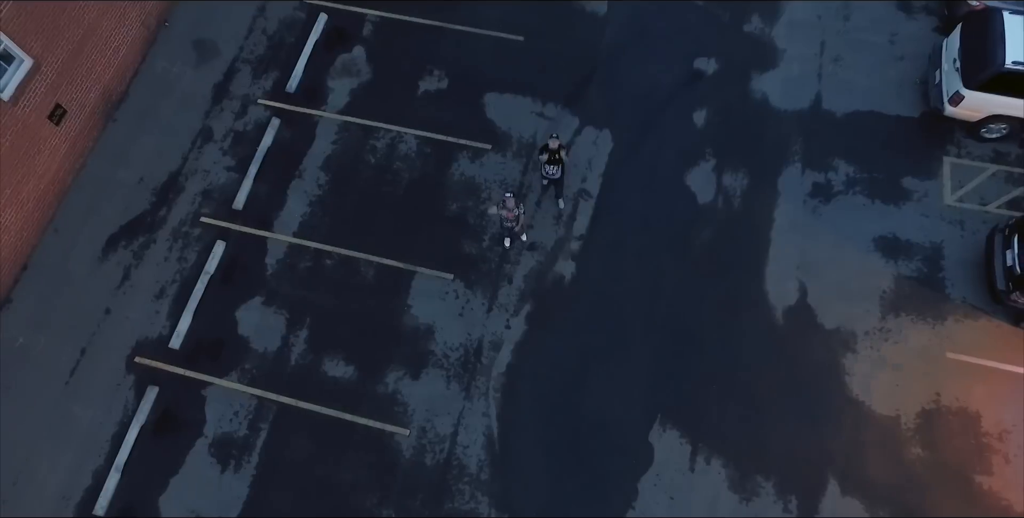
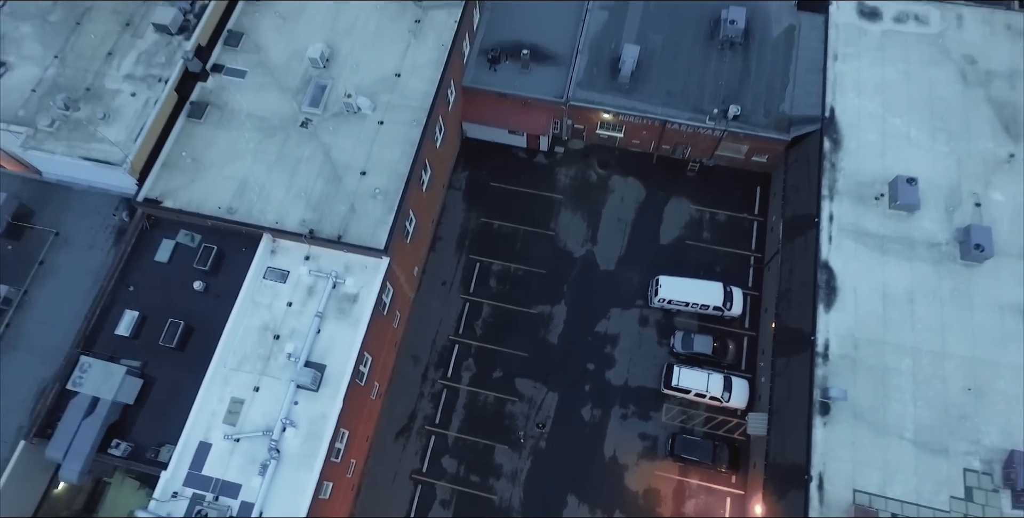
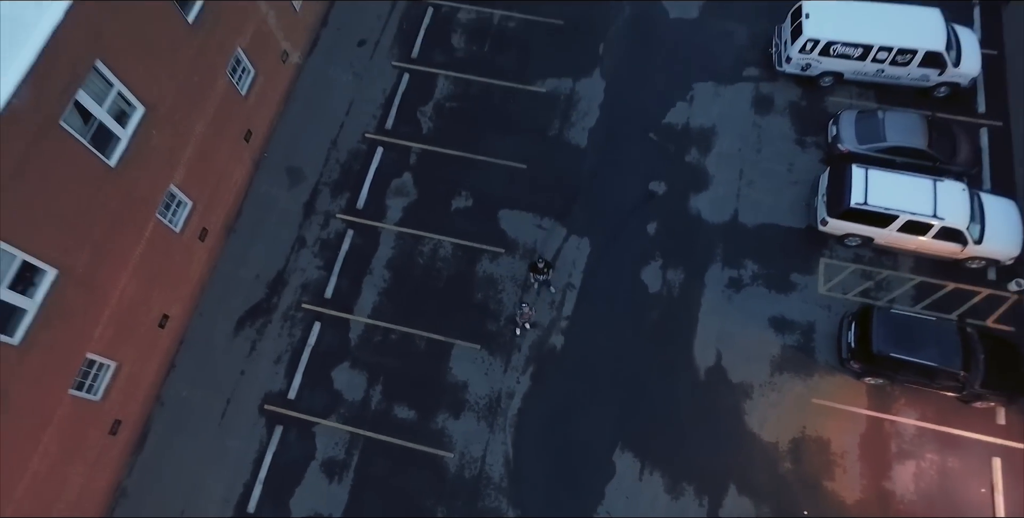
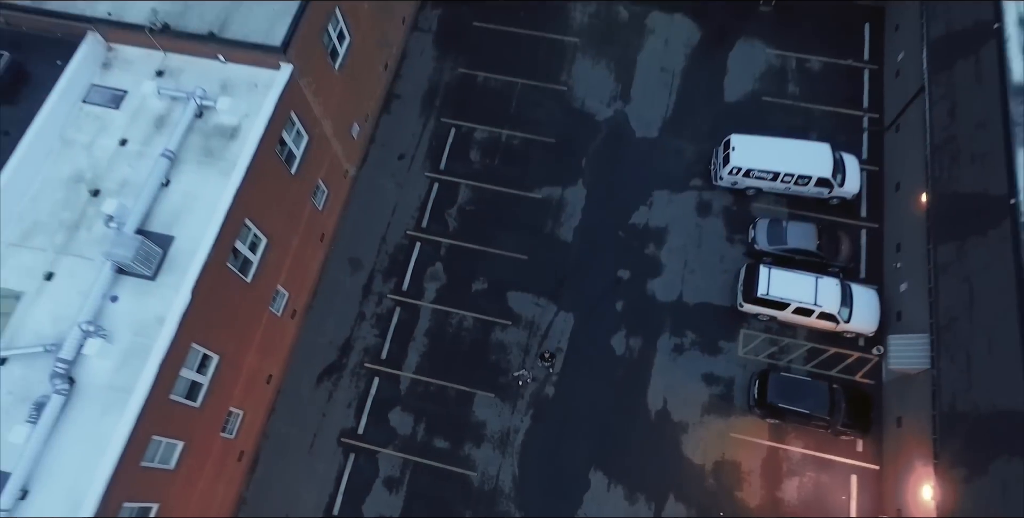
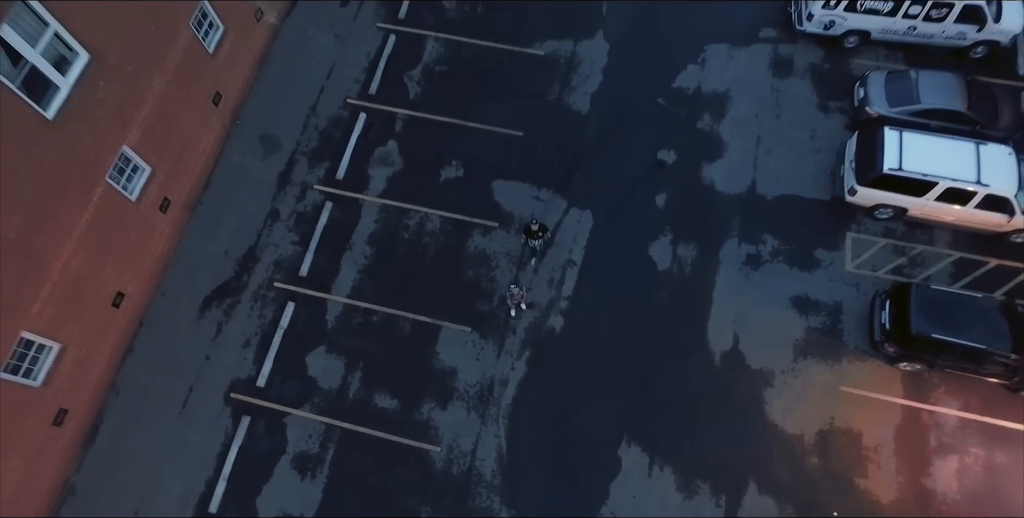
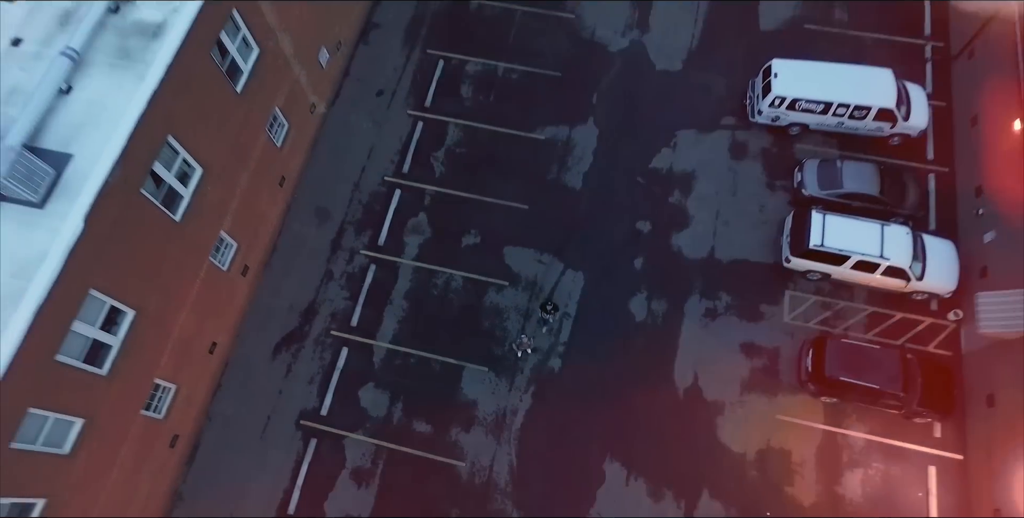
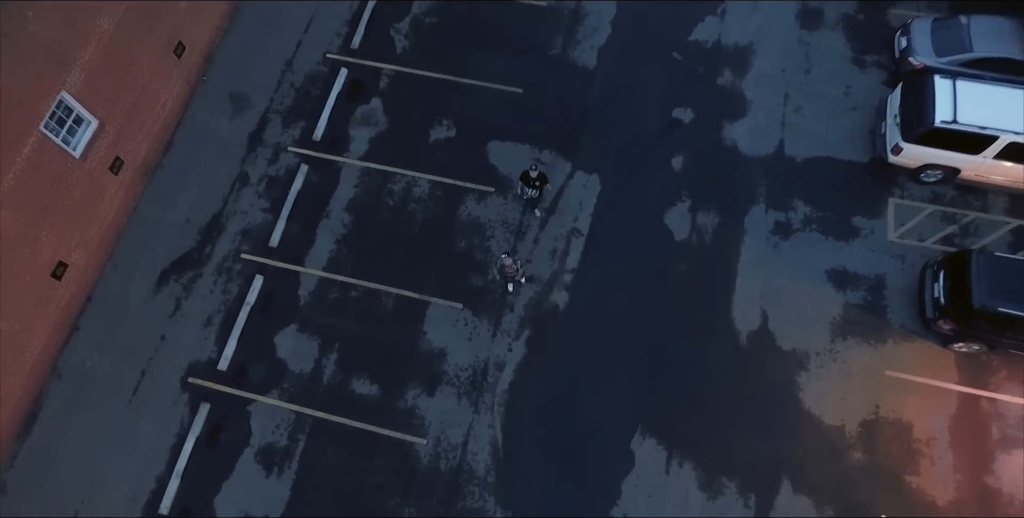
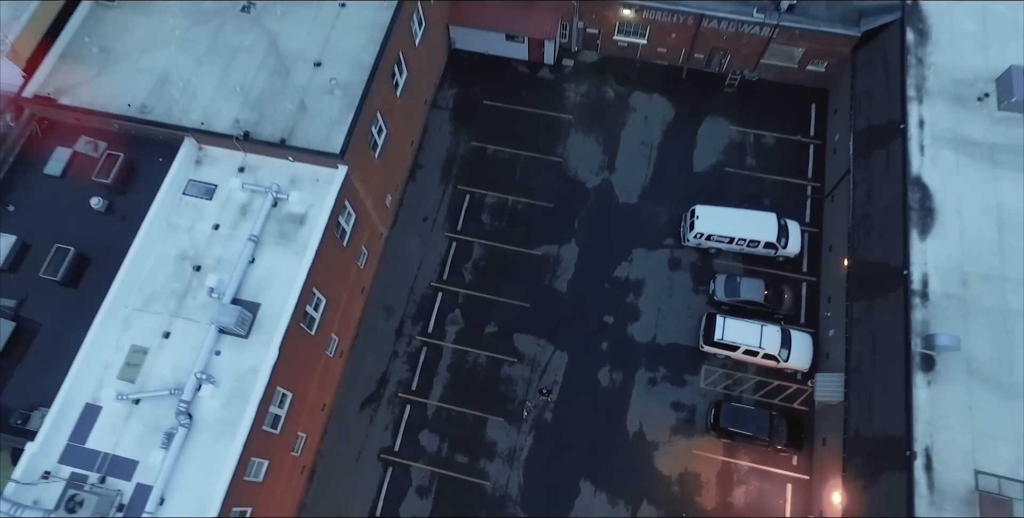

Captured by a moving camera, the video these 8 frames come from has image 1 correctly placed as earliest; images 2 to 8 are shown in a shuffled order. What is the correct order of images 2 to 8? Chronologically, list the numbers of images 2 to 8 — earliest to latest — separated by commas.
7, 5, 3, 6, 4, 8, 2
